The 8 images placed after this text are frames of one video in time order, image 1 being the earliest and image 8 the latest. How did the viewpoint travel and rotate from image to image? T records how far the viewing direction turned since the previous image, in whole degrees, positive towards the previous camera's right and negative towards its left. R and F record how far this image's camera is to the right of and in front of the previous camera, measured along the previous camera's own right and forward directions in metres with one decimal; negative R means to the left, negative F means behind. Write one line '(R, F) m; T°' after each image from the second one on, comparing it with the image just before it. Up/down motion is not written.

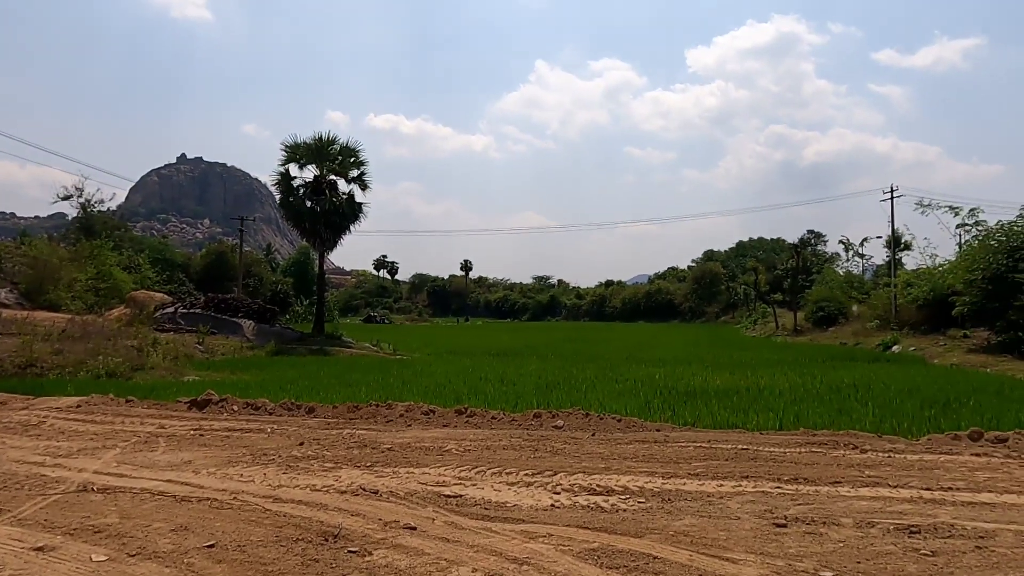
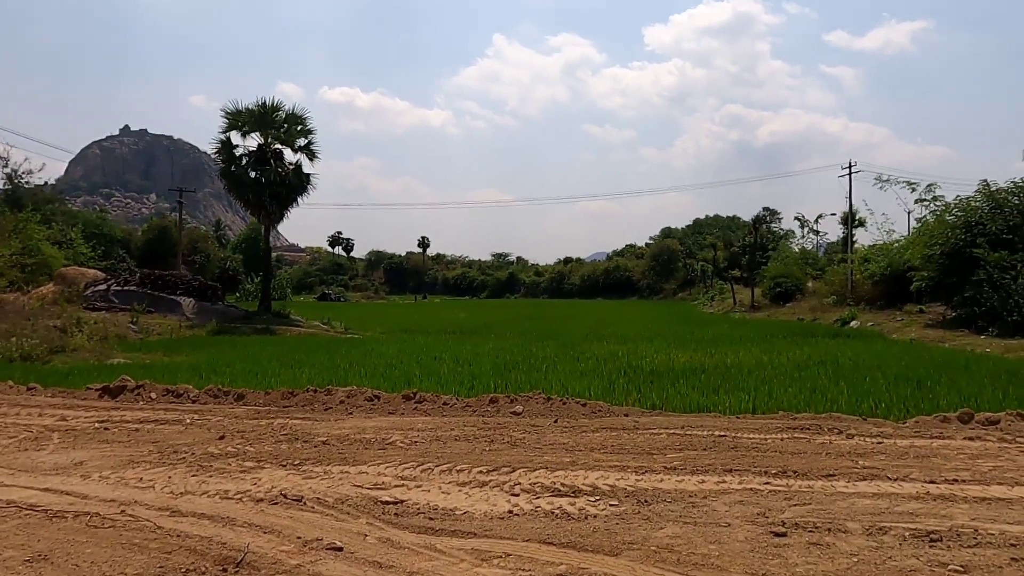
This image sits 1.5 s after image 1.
(+0.1, +0.9) m; +4°
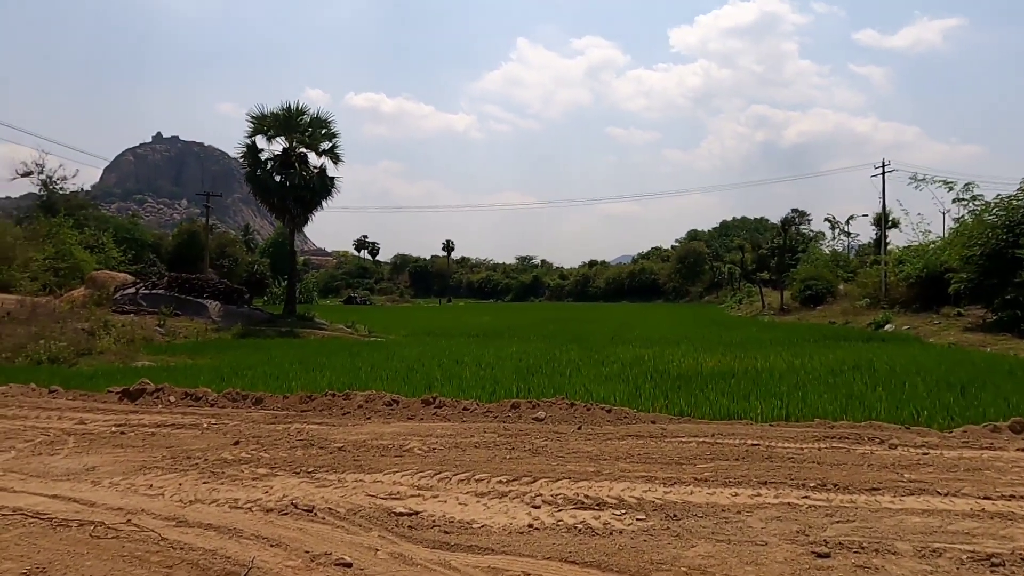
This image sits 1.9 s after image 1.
(0.0, +0.2) m; -2°
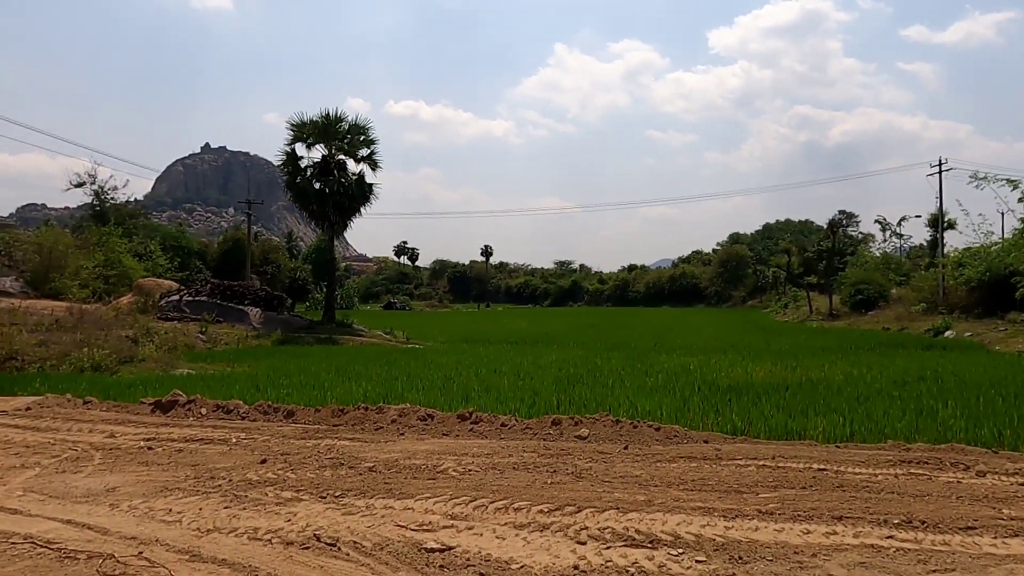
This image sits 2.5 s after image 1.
(0.0, +0.4) m; -3°
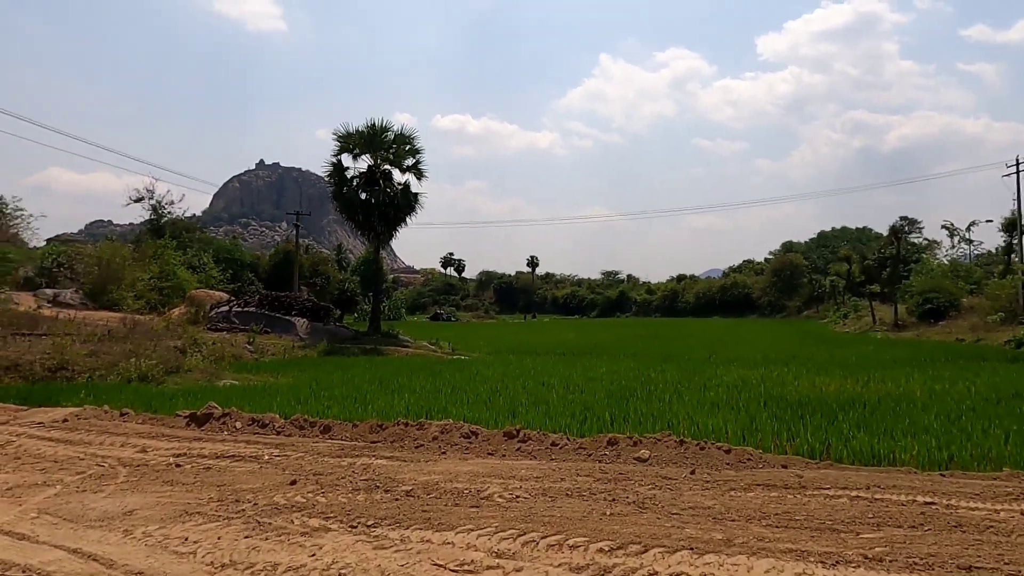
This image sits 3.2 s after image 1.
(0.0, +0.6) m; -4°
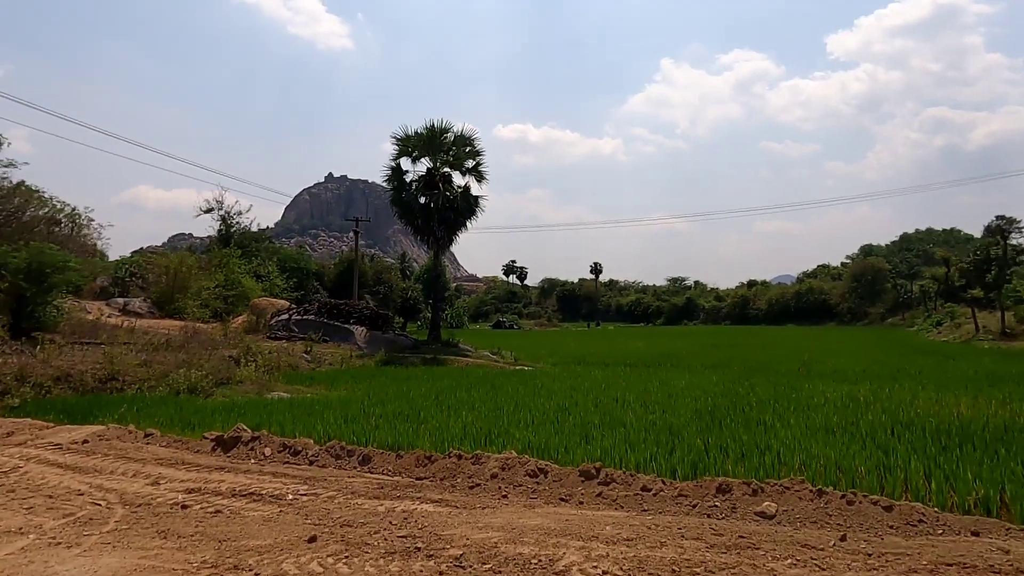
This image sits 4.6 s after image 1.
(-0.1, +1.4) m; -5°
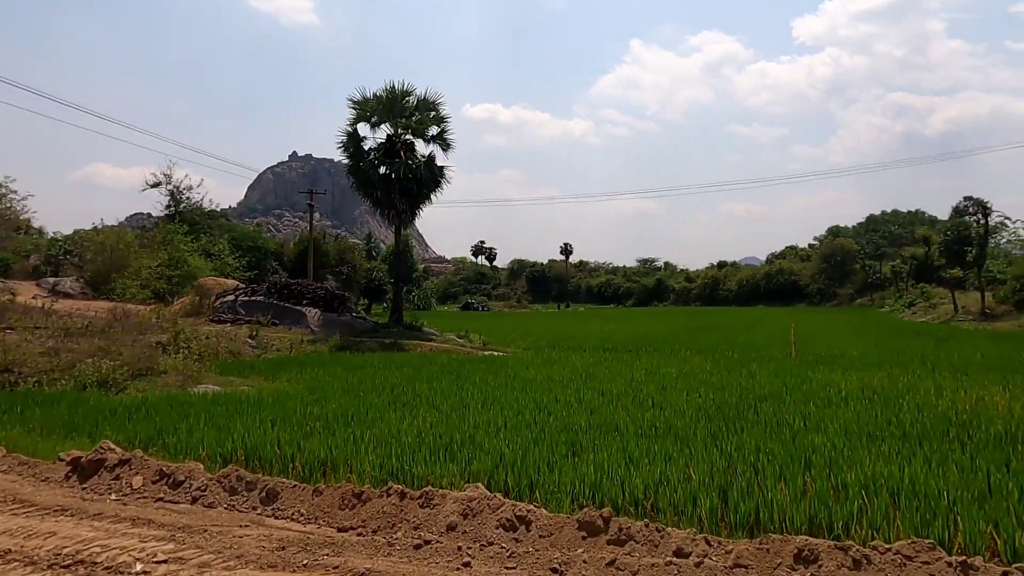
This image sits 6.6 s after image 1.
(0.0, +1.9) m; +3°
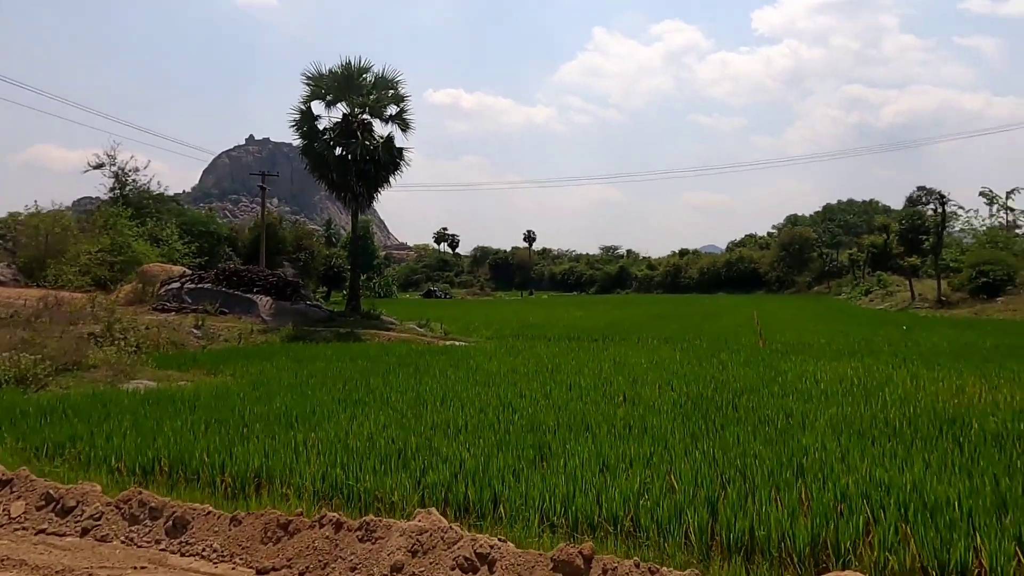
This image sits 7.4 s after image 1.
(0.0, +0.7) m; +3°
